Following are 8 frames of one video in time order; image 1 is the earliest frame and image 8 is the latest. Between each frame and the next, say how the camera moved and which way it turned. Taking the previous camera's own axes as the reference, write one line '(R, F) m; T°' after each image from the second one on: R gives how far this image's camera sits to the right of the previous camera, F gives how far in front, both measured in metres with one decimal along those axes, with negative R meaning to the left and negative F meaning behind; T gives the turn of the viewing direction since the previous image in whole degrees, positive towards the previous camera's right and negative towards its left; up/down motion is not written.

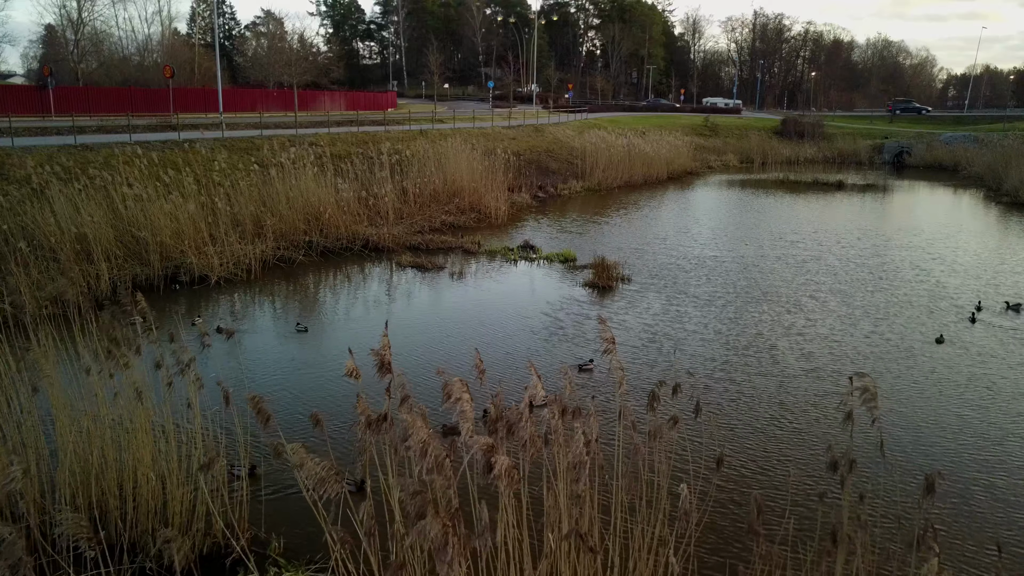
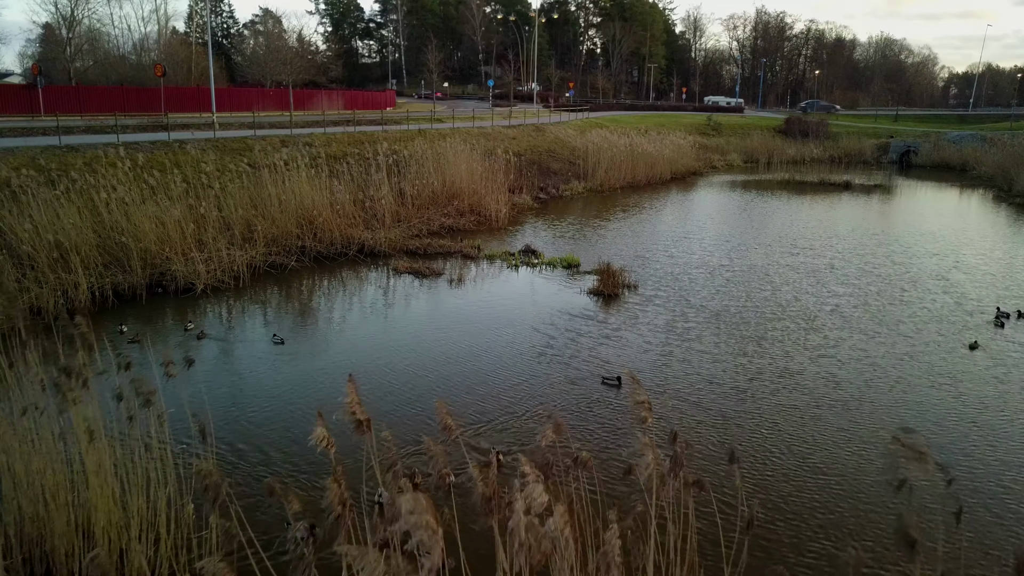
(0.0, +0.5) m; 0°
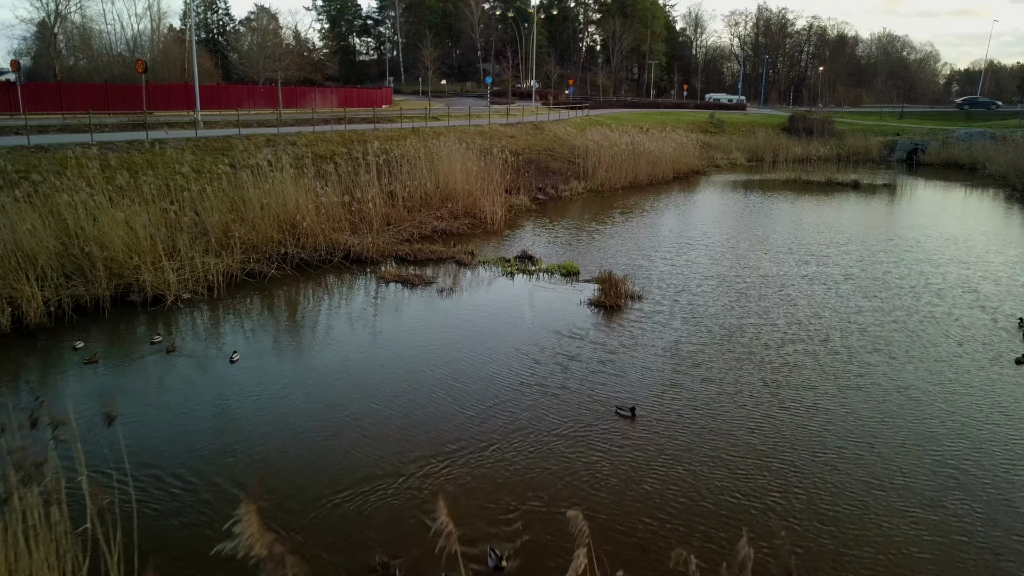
(+0.1, +0.8) m; 0°
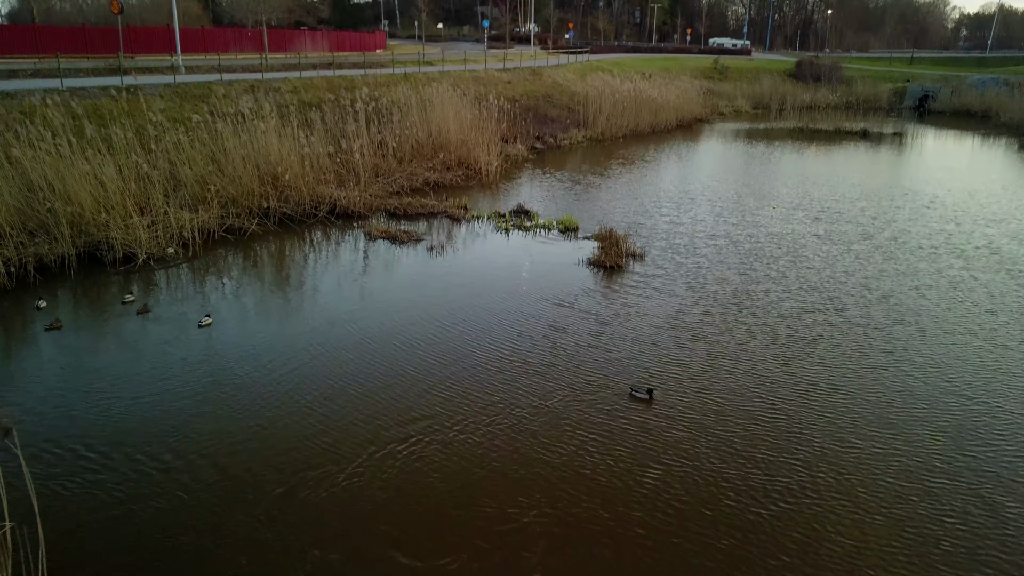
(+0.1, +0.7) m; 0°
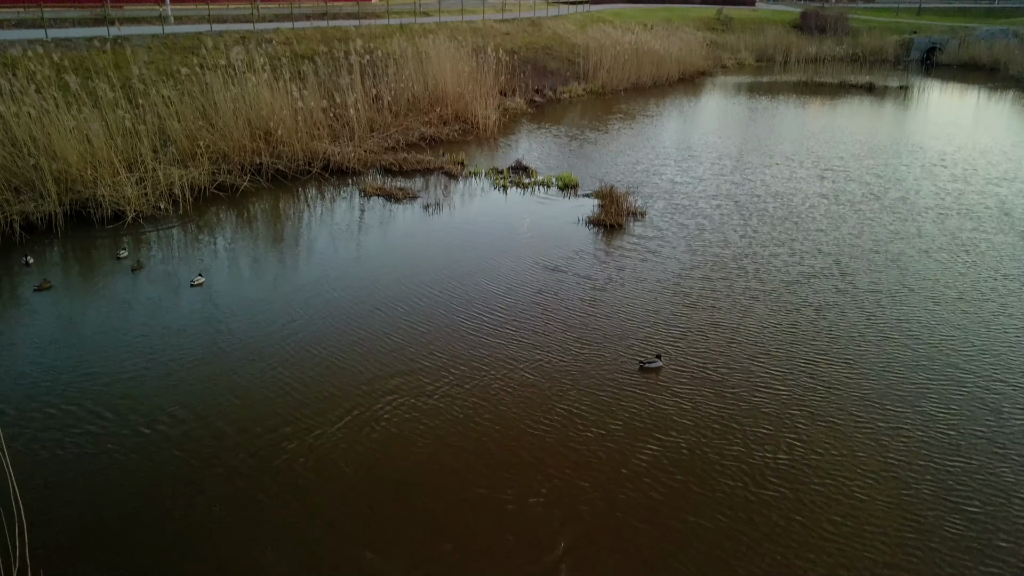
(0.0, +0.2) m; 0°
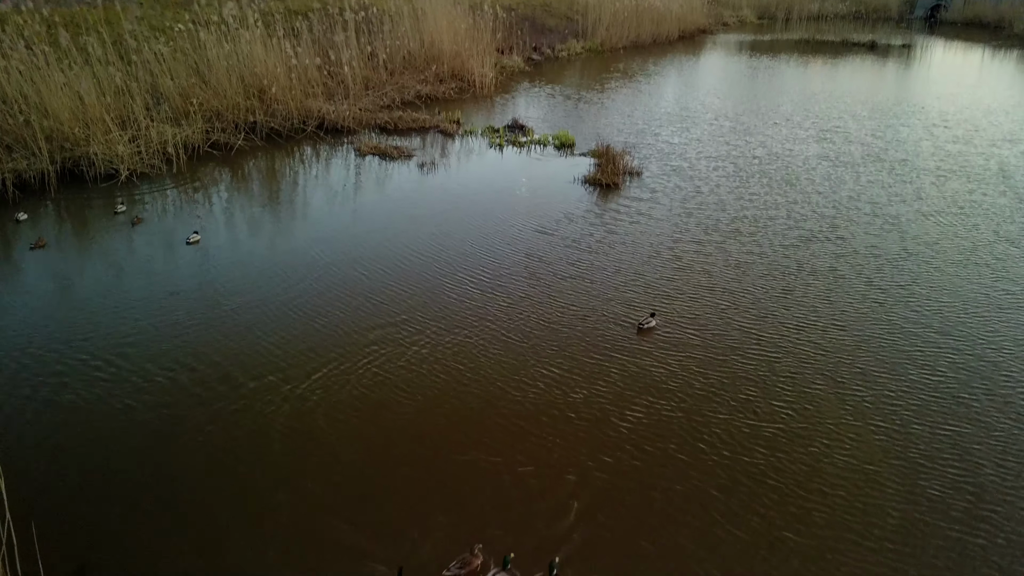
(0.0, 0.0) m; 0°
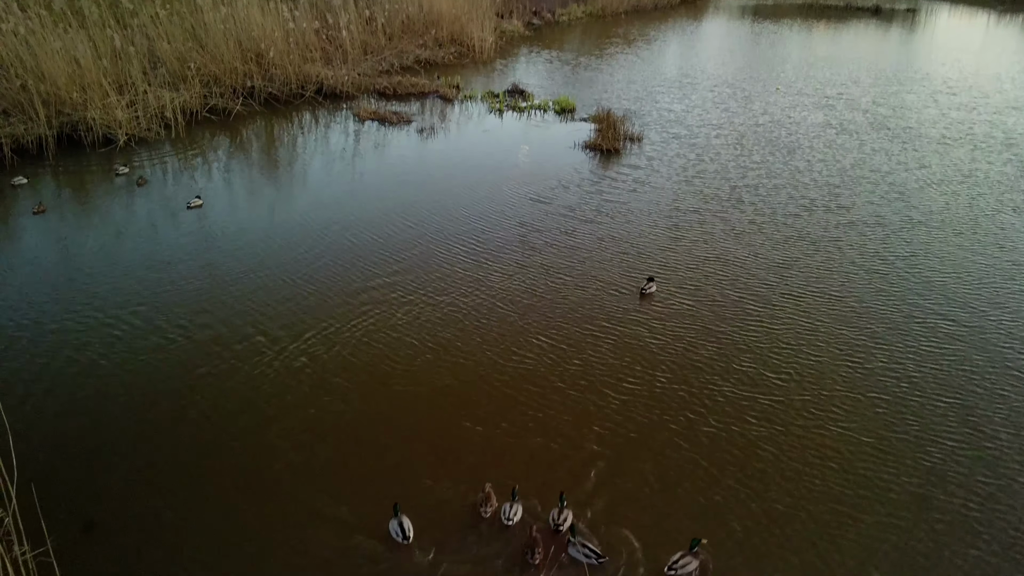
(0.0, 0.0) m; 0°
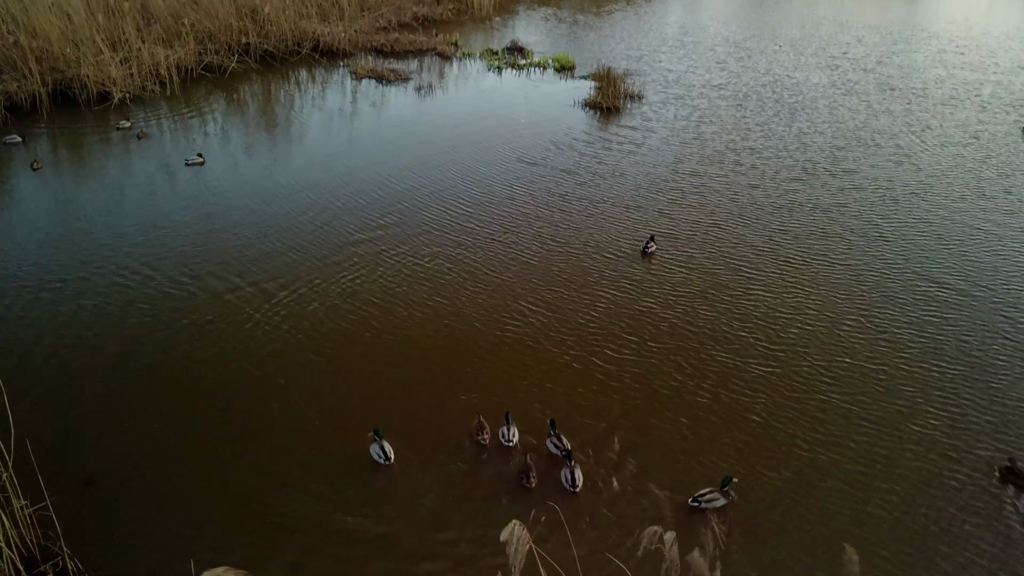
(0.0, 0.0) m; 0°
